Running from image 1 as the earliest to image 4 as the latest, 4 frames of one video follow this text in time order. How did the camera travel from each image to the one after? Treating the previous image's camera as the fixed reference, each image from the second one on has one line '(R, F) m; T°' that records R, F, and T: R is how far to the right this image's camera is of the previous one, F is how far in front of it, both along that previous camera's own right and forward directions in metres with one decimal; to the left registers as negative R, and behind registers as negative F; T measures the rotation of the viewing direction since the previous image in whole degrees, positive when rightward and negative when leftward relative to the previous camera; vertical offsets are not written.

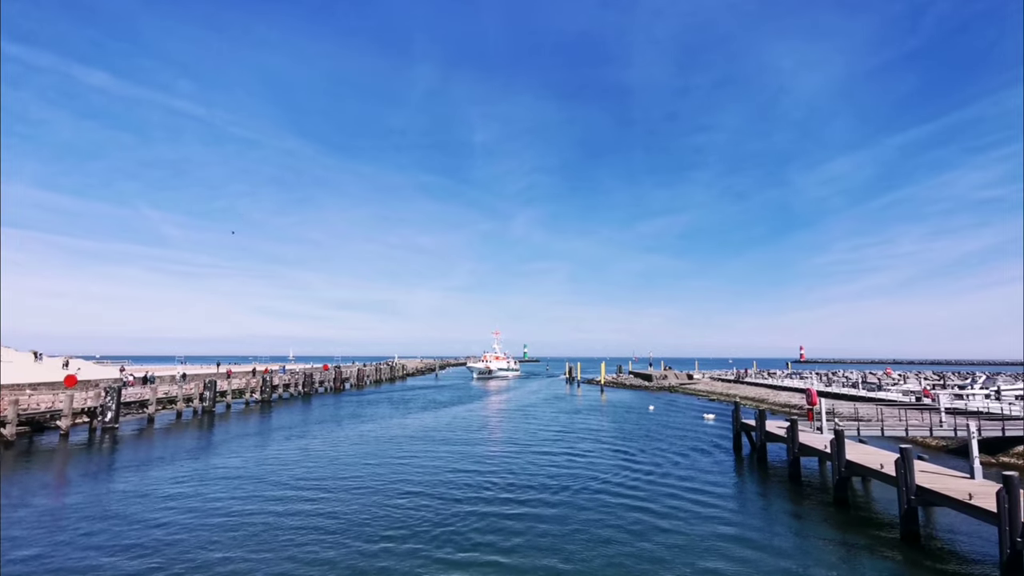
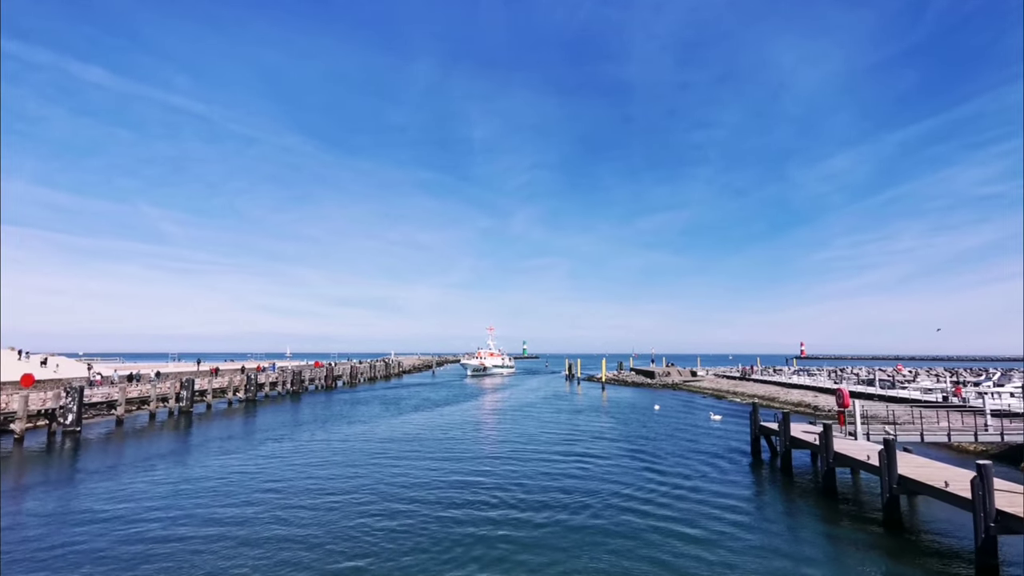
(0.0, +0.4) m; 0°
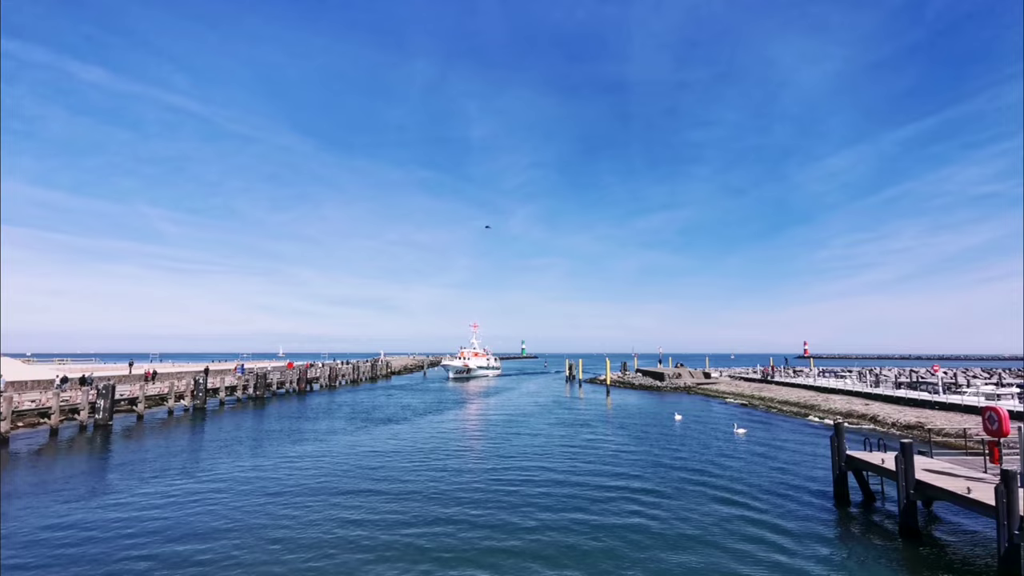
(+0.1, +1.0) m; 0°
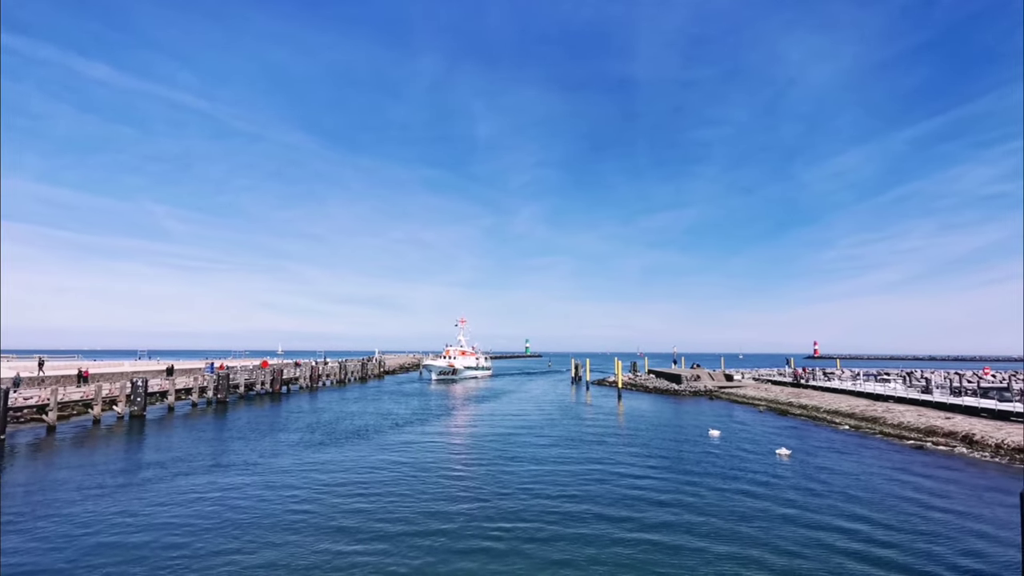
(+0.1, +0.9) m; 0°
